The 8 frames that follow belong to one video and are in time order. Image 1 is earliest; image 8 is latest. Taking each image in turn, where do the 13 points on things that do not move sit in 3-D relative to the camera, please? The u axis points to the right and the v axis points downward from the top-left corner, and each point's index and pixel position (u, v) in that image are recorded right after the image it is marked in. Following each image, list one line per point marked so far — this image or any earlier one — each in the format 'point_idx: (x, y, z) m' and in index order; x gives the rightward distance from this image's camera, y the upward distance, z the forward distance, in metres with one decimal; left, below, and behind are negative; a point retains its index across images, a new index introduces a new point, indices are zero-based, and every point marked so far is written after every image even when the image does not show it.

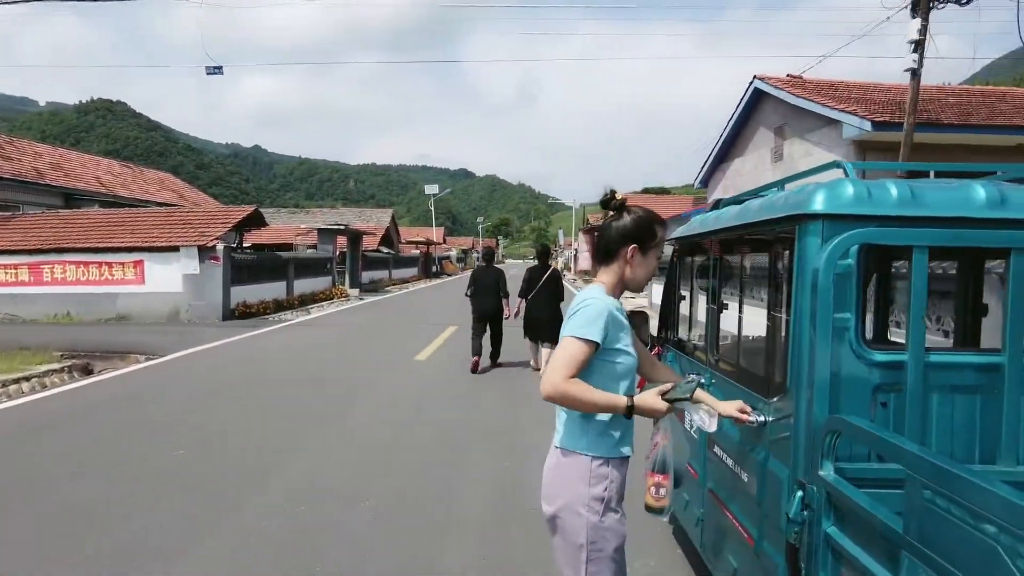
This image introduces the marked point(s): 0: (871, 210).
0: (+1.3, +0.3, +2.3) m
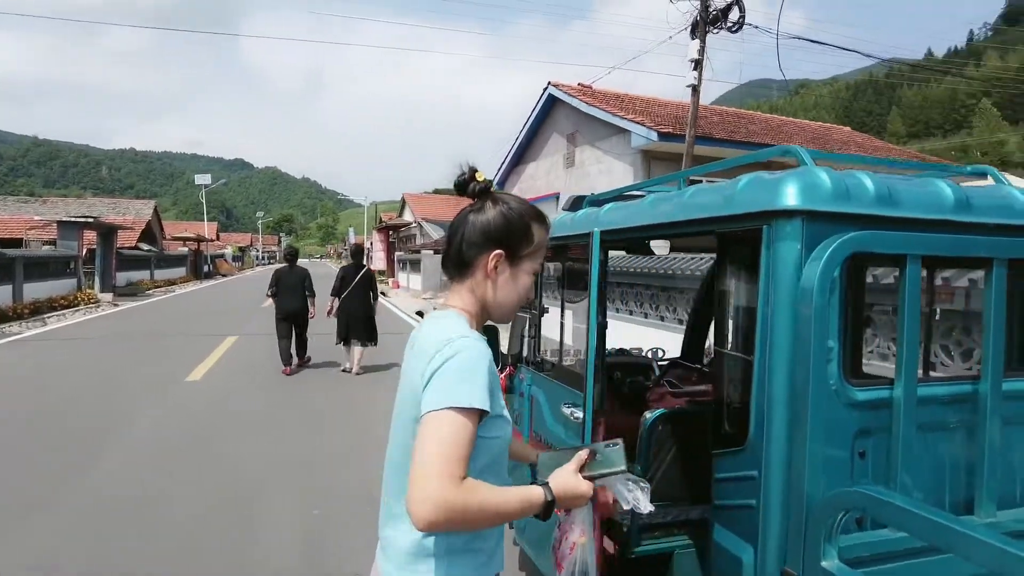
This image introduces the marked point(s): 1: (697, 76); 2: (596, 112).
0: (+0.9, +0.2, +1.8) m
1: (+4.3, +4.9, +15.2) m
2: (+2.2, +4.6, +17.0) m
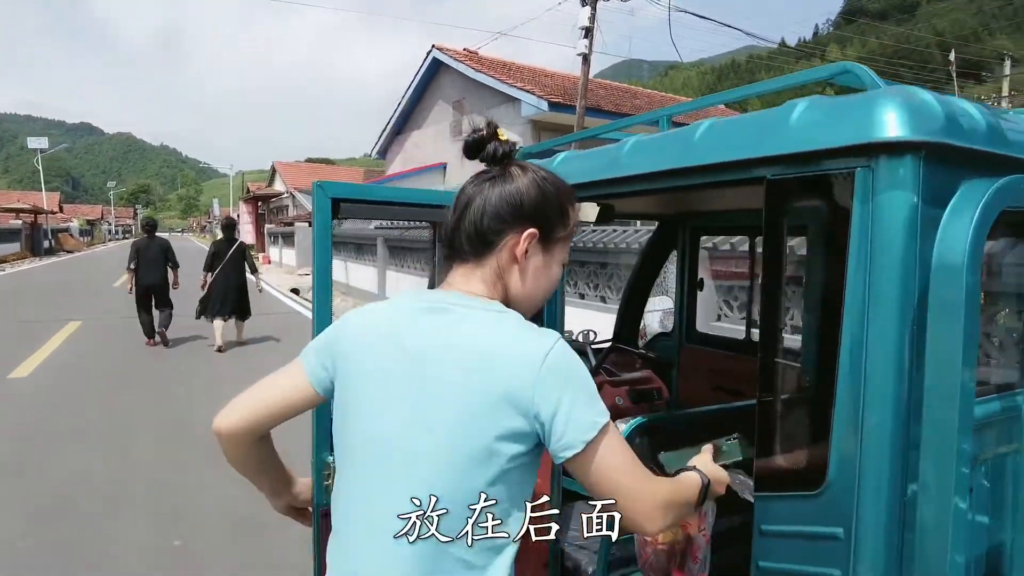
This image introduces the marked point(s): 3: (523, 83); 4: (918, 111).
0: (+0.9, +0.3, +1.2) m
1: (+1.7, +5.5, +14.9) m
2: (-0.7, +5.2, +16.2) m
3: (+0.3, +5.0, +16.0) m
4: (+0.7, +0.3, +1.2) m
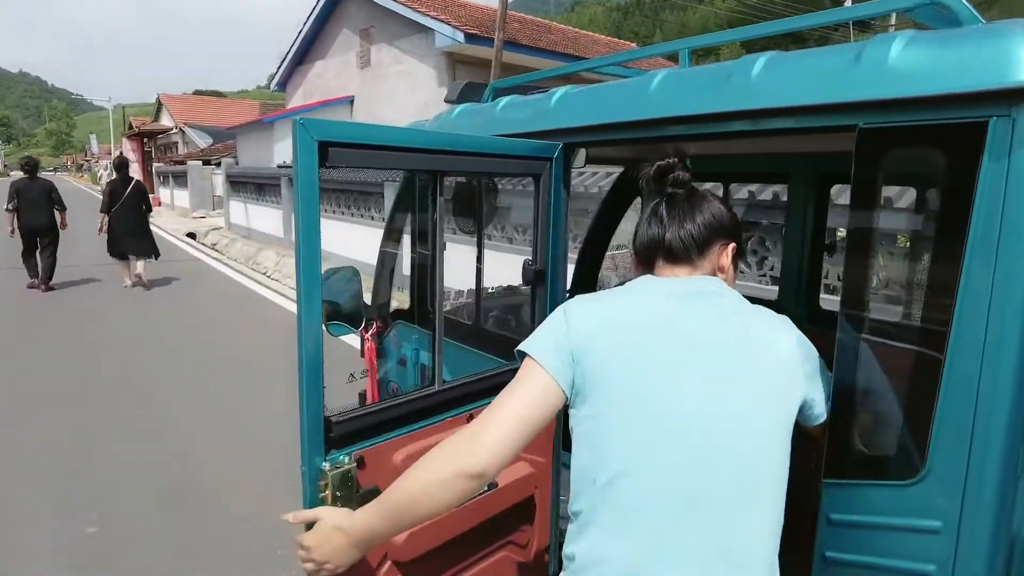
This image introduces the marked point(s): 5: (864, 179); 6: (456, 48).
0: (+1.0, +0.3, +1.1) m
1: (-0.1, +6.8, +14.2) m
2: (-2.7, +6.5, +15.2) m
3: (-1.7, +6.4, +15.1) m
4: (+0.8, +0.4, +1.0) m
5: (+0.7, +0.2, +1.3) m
6: (-1.2, +5.3, +14.4) m
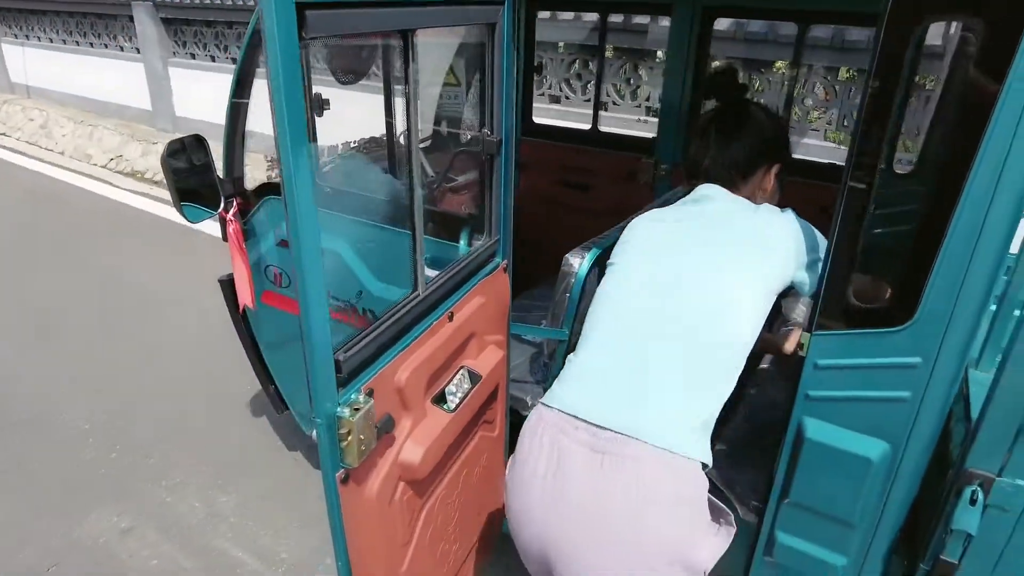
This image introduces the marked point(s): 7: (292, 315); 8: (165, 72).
0: (+1.0, +0.6, +1.1) m
1: (-4.6, +9.8, +11.1) m
2: (-7.3, +9.4, +11.4) m
3: (-6.4, +9.3, +11.6) m
4: (+0.9, +0.6, +1.0) m
5: (+0.7, +0.5, +1.2) m
6: (-5.6, +8.2, +11.4) m
7: (-0.8, -0.1, +2.5) m
8: (-4.6, +2.8, +8.6) m
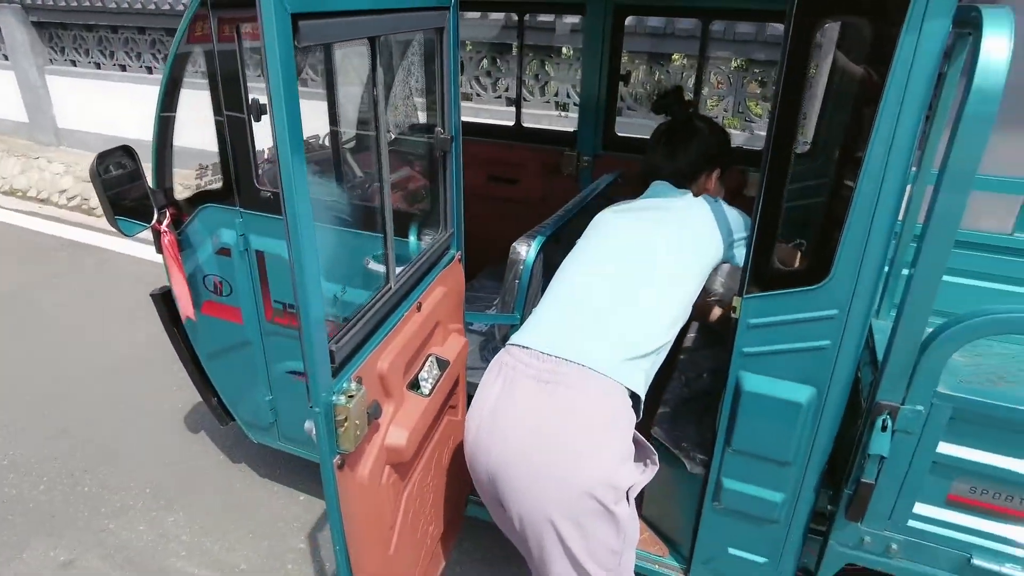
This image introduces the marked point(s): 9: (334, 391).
0: (+0.9, +0.7, +1.4) m
1: (-6.6, +9.4, +10.4) m
2: (-9.3, +8.8, +10.3) m
3: (-8.4, +8.9, +10.7) m
4: (+0.8, +0.7, +1.2) m
5: (+0.6, +0.5, +1.4) m
6: (-7.5, +7.8, +10.6) m
7: (-1.0, -0.1, +2.5) m
8: (-5.8, +2.5, +8.0) m
9: (-0.4, -0.2, +1.3) m
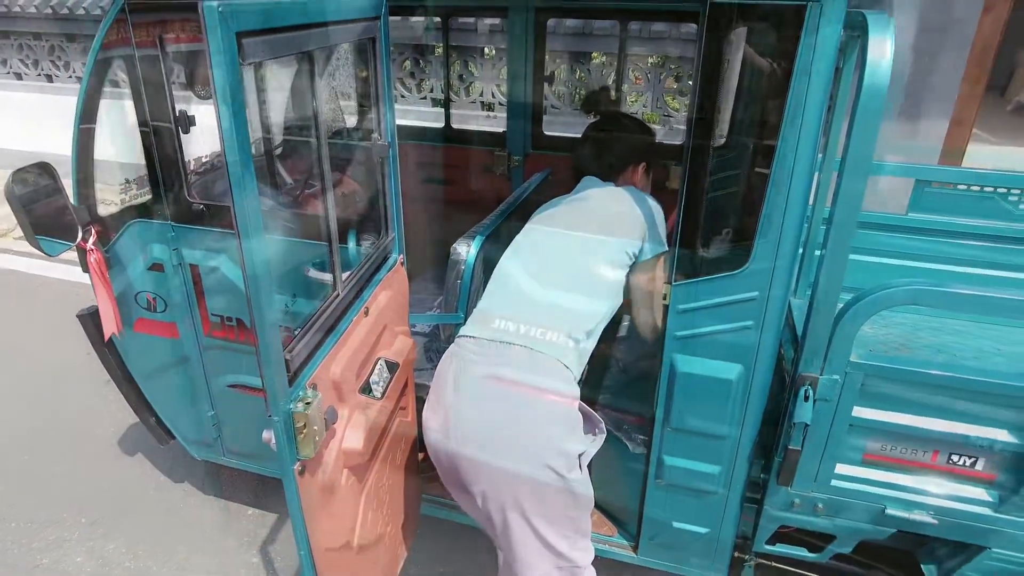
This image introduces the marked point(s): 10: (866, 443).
0: (+0.8, +0.7, +1.5) m
1: (-8.1, +9.1, +9.7) m
2: (-10.7, +8.3, +9.3) m
3: (-9.9, +8.4, +9.8) m
4: (+0.7, +0.7, +1.4) m
5: (+0.5, +0.6, +1.6) m
6: (-8.9, +7.4, +9.8) m
7: (-1.3, -0.2, +2.4) m
8: (-6.7, +2.2, +7.5) m
9: (-0.4, -0.2, +1.3) m
10: (+1.0, -0.4, +1.8) m
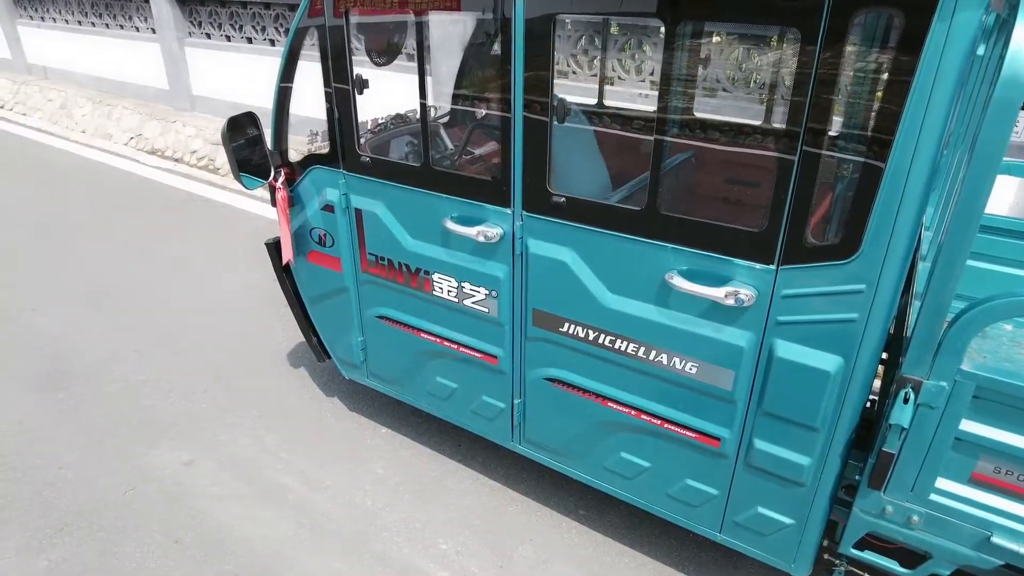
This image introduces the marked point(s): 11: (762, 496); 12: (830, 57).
0: (+1.1, +0.7, +1.4) m
1: (-4.5, +10.2, +11.1) m
2: (-7.3, +9.8, +11.4) m
3: (-6.3, +9.8, +11.7) m
4: (+1.0, +0.7, +1.3) m
5: (+0.8, +0.6, +1.5) m
6: (-5.5, +8.6, +11.4) m
7: (-0.8, +0.1, +2.8) m
8: (-4.5, +3.2, +8.9) m
9: (-0.3, -0.1, +1.5) m
10: (+1.2, -0.5, +1.7) m
11: (+0.8, -0.7, +2.1) m
12: (+0.8, +0.6, +1.6) m
